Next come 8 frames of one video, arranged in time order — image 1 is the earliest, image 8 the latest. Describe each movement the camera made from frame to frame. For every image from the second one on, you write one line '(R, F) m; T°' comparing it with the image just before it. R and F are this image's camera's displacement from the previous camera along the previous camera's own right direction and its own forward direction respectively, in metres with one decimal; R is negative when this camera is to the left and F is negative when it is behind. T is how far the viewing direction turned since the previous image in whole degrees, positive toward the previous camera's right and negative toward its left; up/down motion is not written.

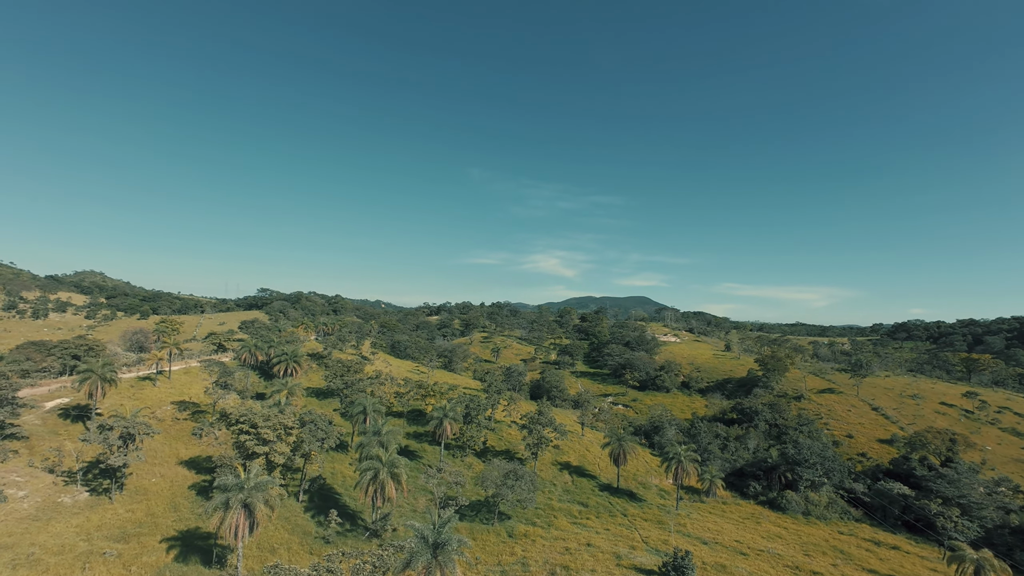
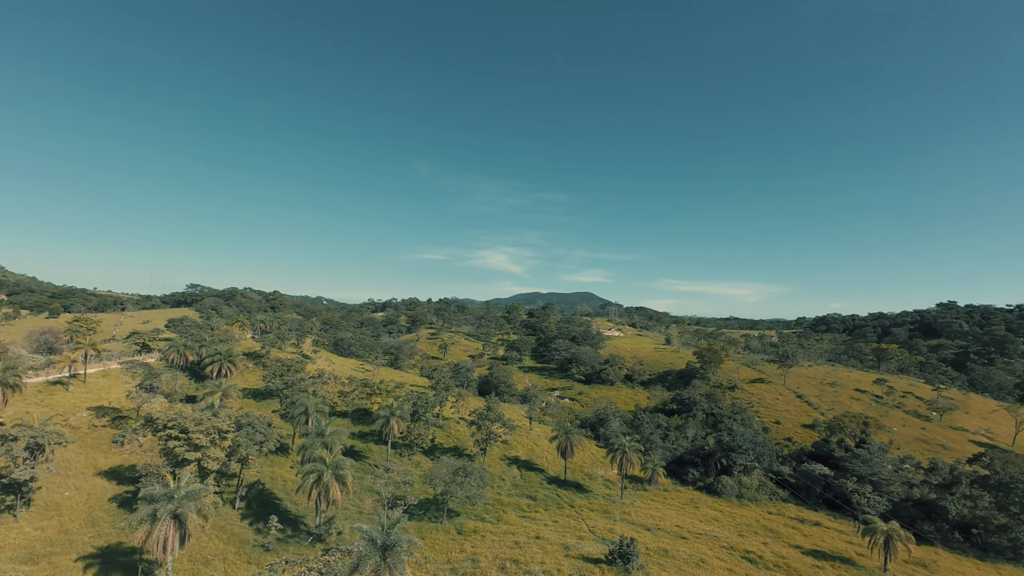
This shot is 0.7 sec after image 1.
(-0.1, +0.1) m; +6°
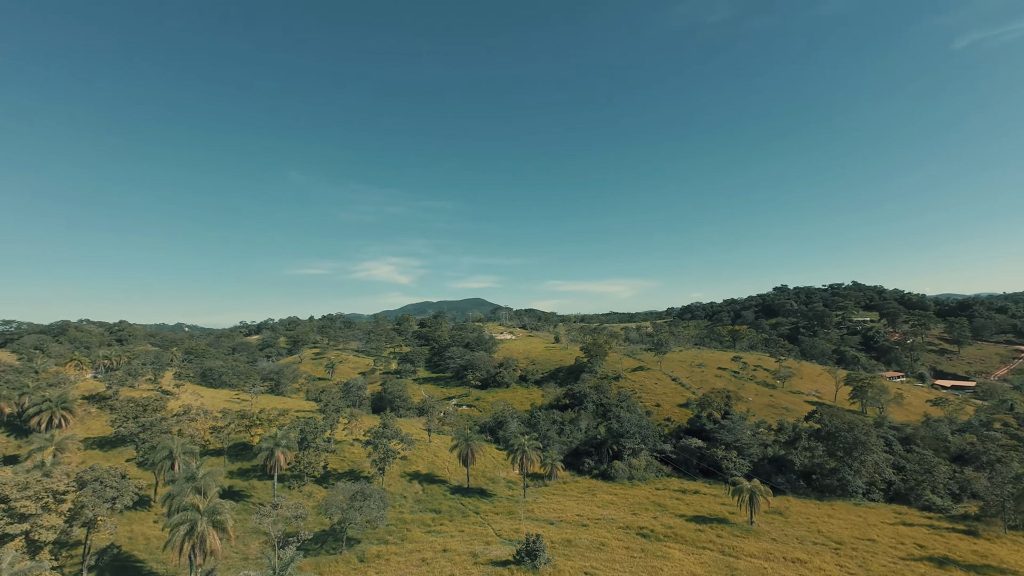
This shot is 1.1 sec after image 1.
(-0.1, 0.0) m; +13°
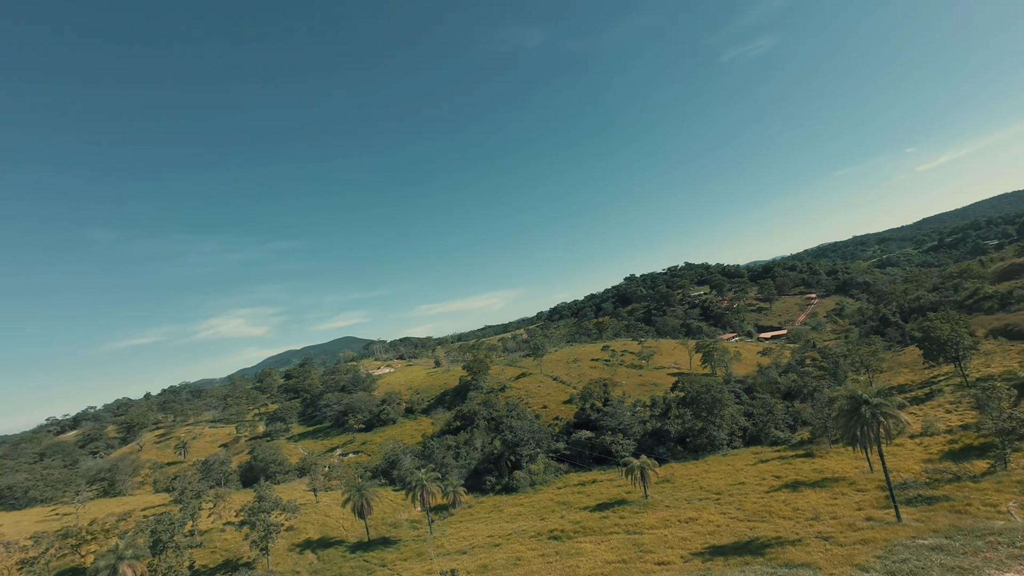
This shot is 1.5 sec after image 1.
(0.0, +0.4) m; +15°
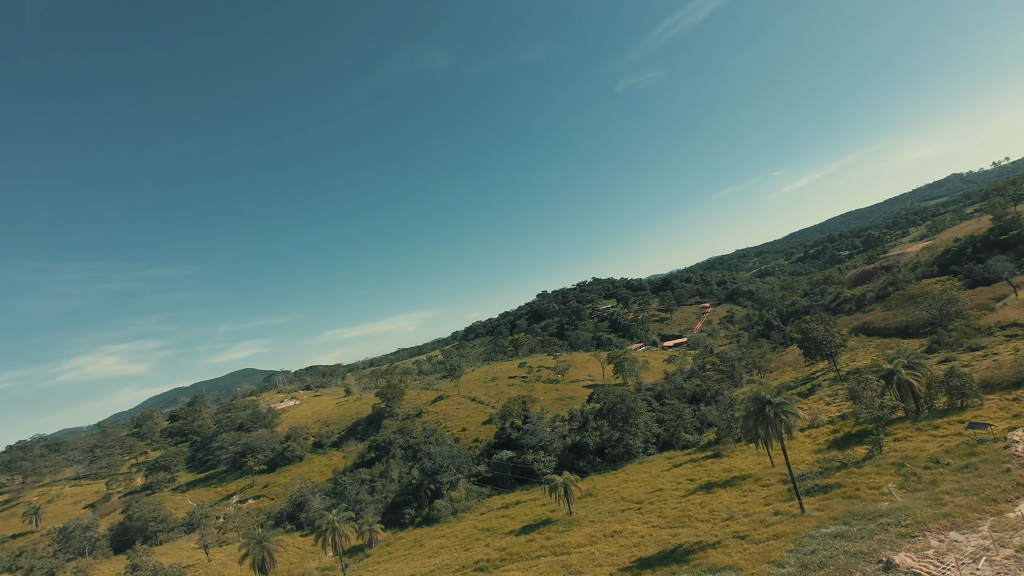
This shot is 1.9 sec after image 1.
(-0.1, +1.1) m; +10°
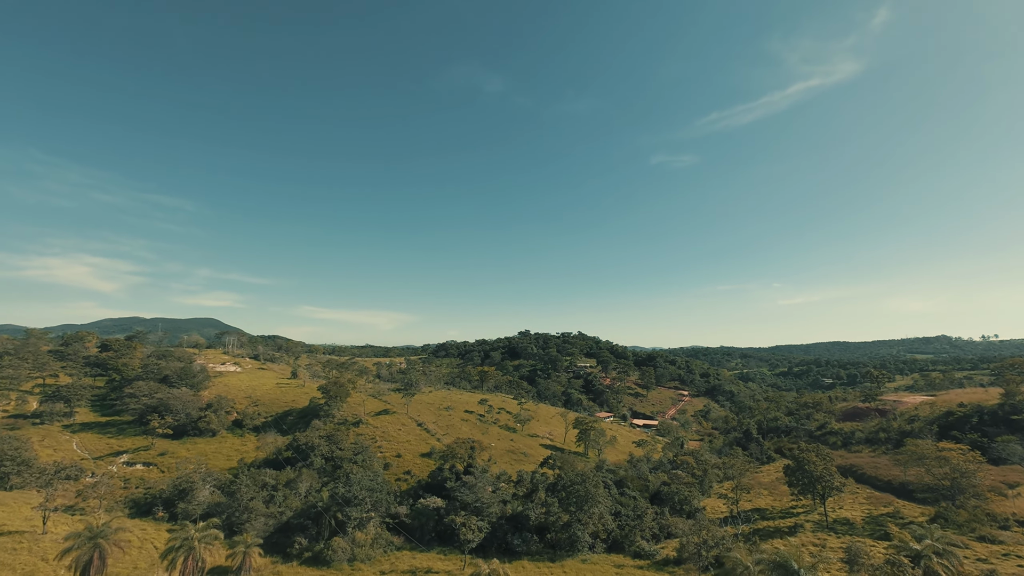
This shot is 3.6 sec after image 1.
(-0.1, +7.4) m; +1°
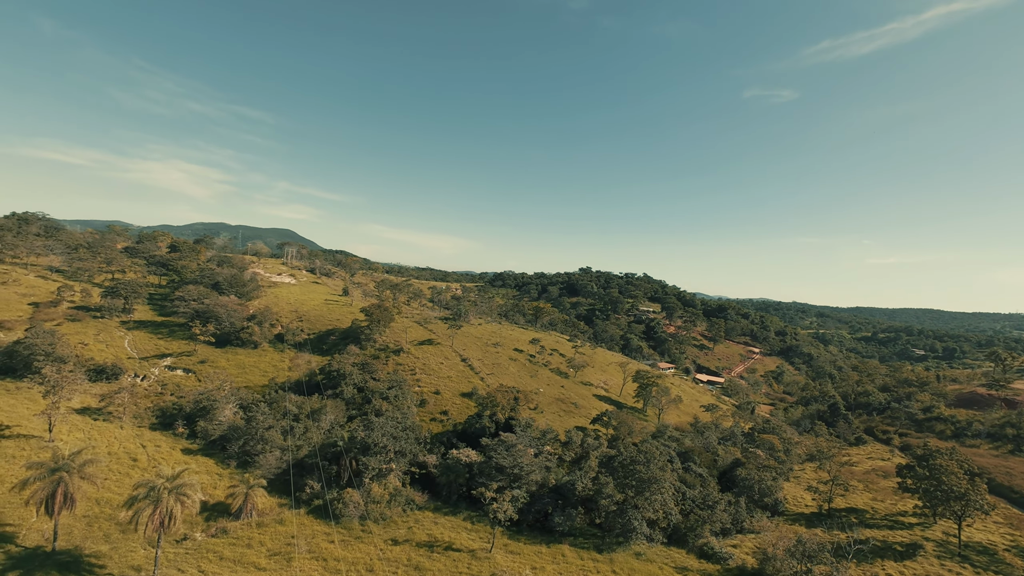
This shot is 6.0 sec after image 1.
(-0.3, +10.6) m; -7°
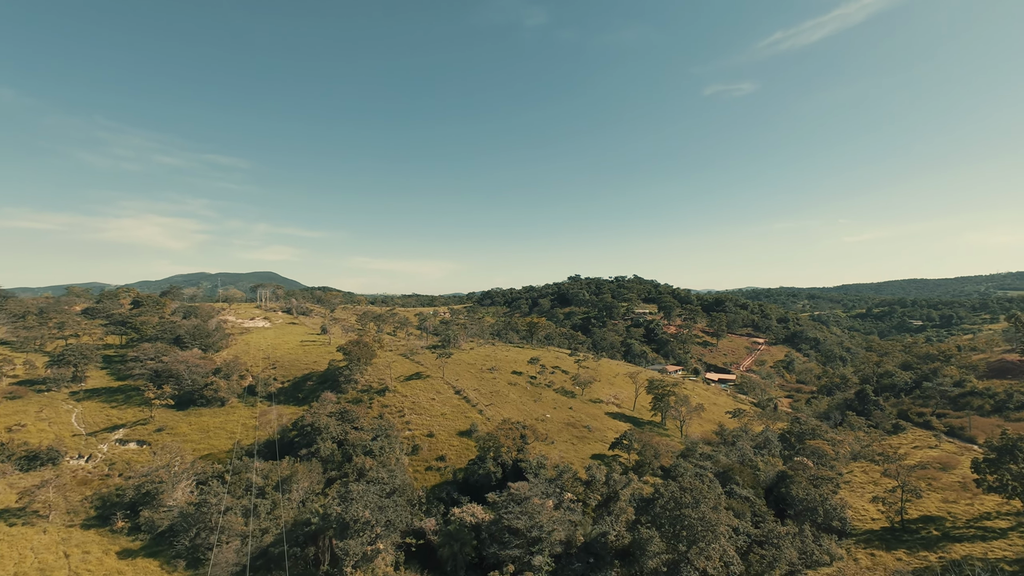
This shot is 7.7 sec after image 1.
(-0.1, +7.7) m; +1°
